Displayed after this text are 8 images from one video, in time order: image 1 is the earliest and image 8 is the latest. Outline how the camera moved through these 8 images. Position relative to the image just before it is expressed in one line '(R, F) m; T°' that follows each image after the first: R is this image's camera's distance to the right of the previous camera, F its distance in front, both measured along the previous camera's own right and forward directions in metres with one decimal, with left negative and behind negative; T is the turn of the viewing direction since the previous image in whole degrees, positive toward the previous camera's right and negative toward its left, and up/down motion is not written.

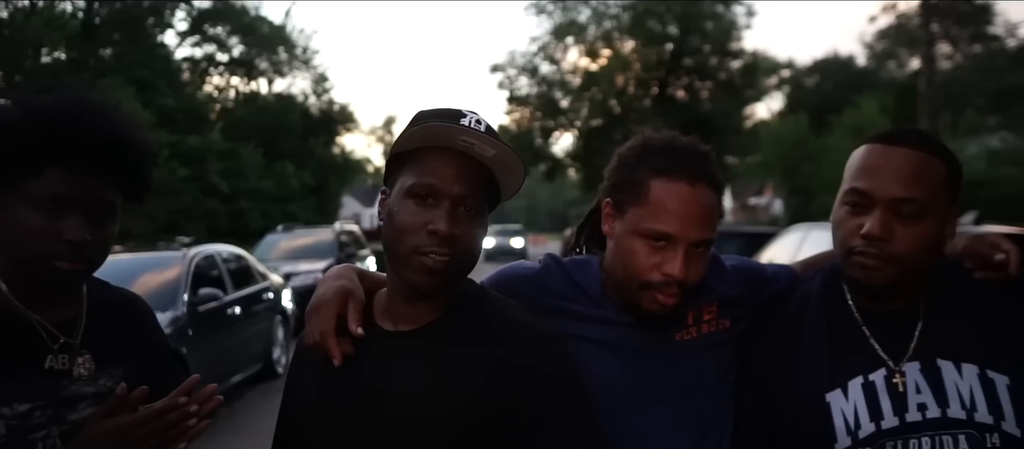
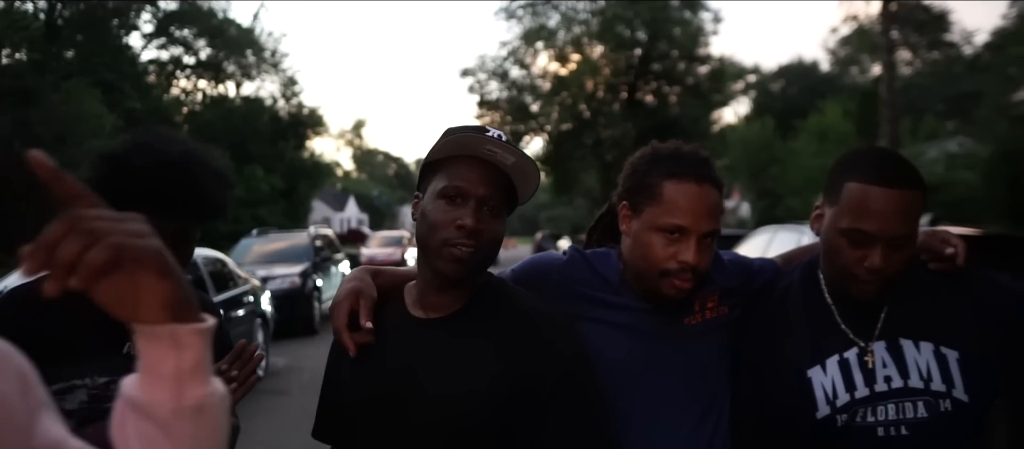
(-0.1, -0.3) m; +2°
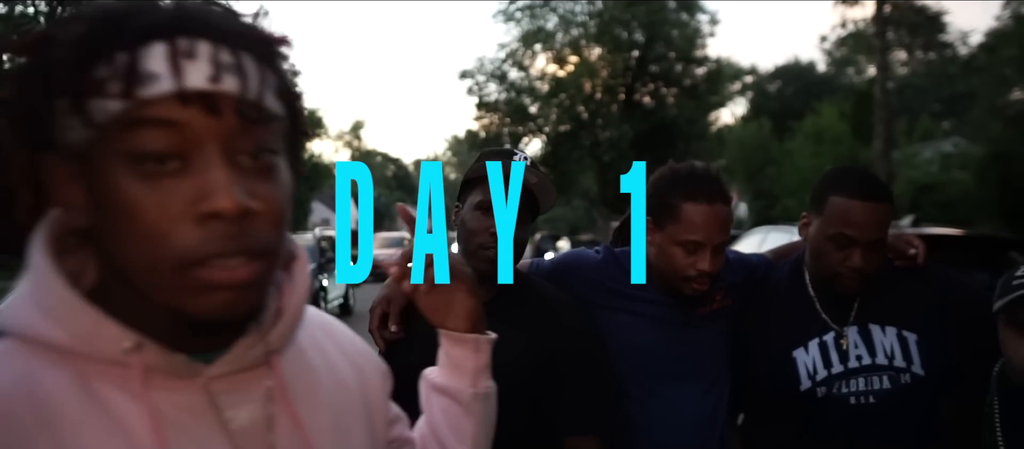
(-0.1, -0.4) m; 0°
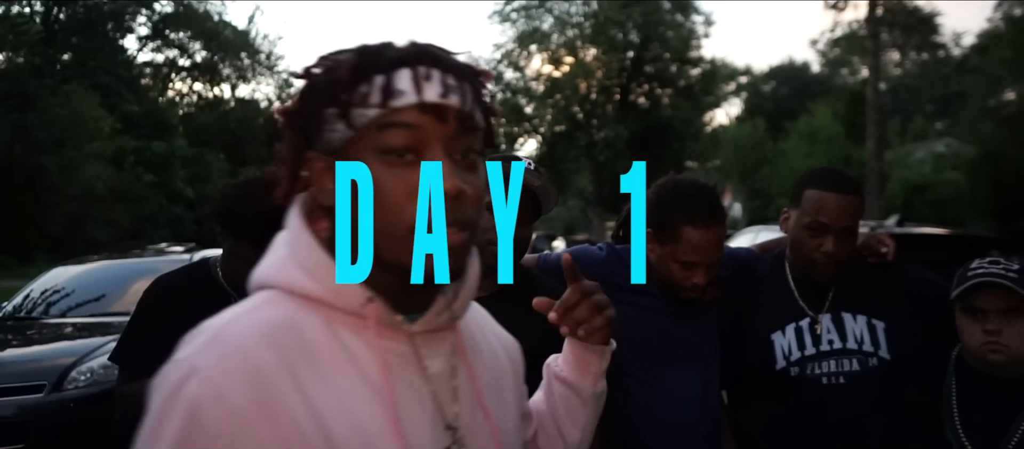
(0.0, -0.2) m; 0°
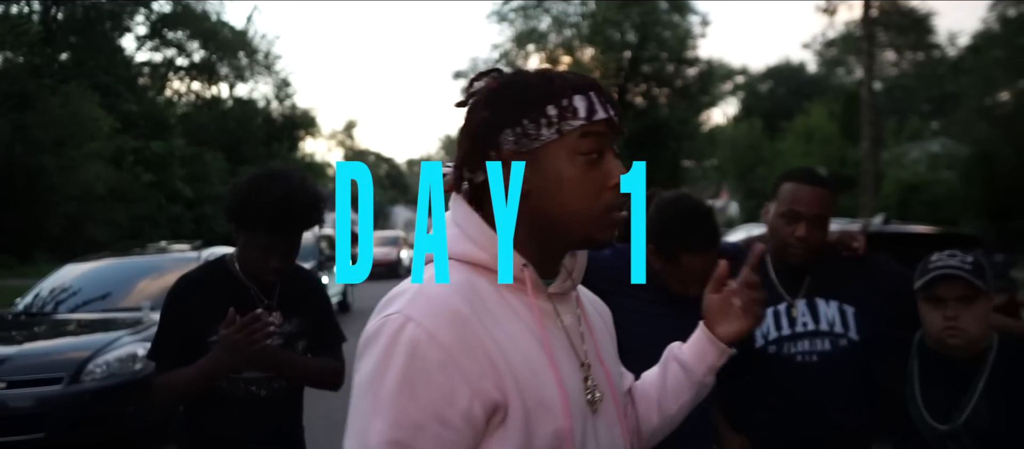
(0.0, -0.2) m; 0°
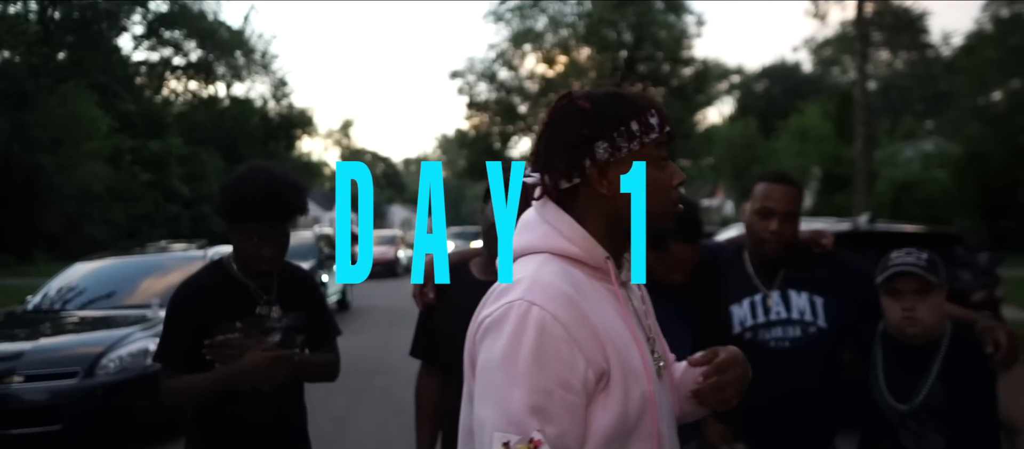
(0.0, -0.3) m; 0°
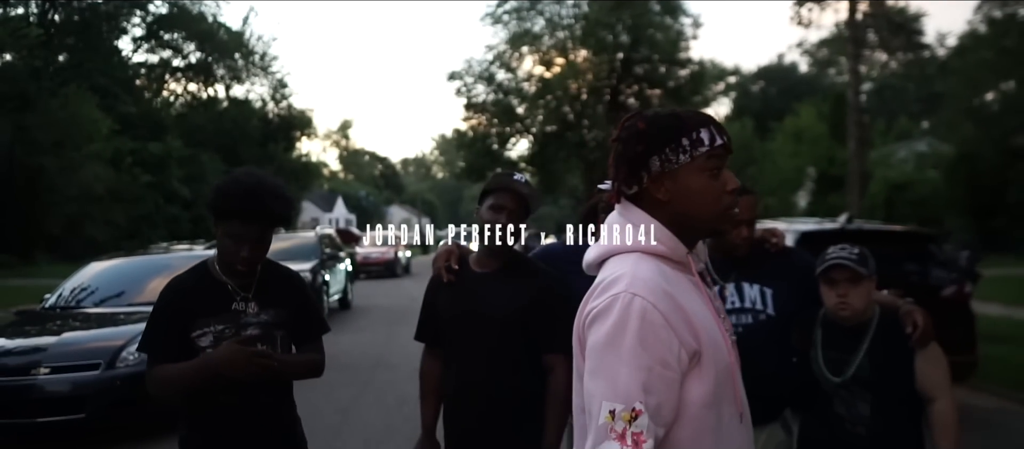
(0.0, -0.4) m; 0°
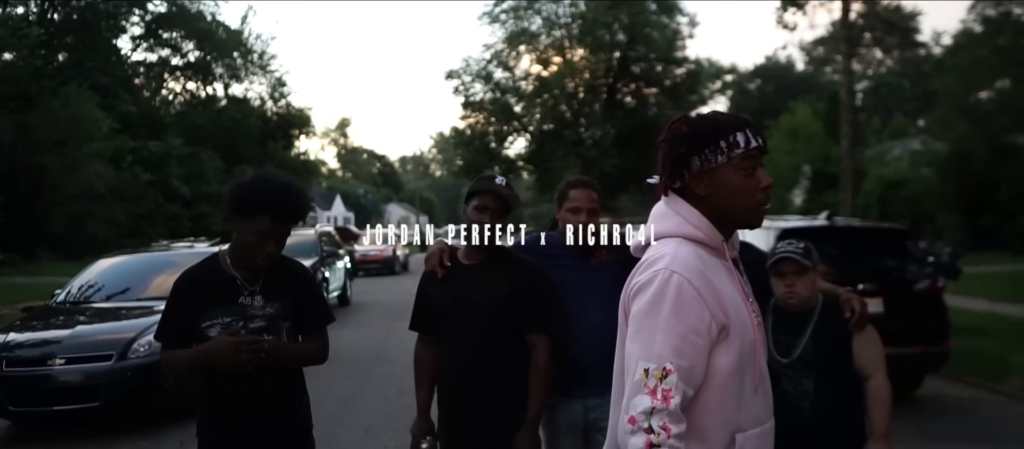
(+0.1, -0.4) m; 0°
